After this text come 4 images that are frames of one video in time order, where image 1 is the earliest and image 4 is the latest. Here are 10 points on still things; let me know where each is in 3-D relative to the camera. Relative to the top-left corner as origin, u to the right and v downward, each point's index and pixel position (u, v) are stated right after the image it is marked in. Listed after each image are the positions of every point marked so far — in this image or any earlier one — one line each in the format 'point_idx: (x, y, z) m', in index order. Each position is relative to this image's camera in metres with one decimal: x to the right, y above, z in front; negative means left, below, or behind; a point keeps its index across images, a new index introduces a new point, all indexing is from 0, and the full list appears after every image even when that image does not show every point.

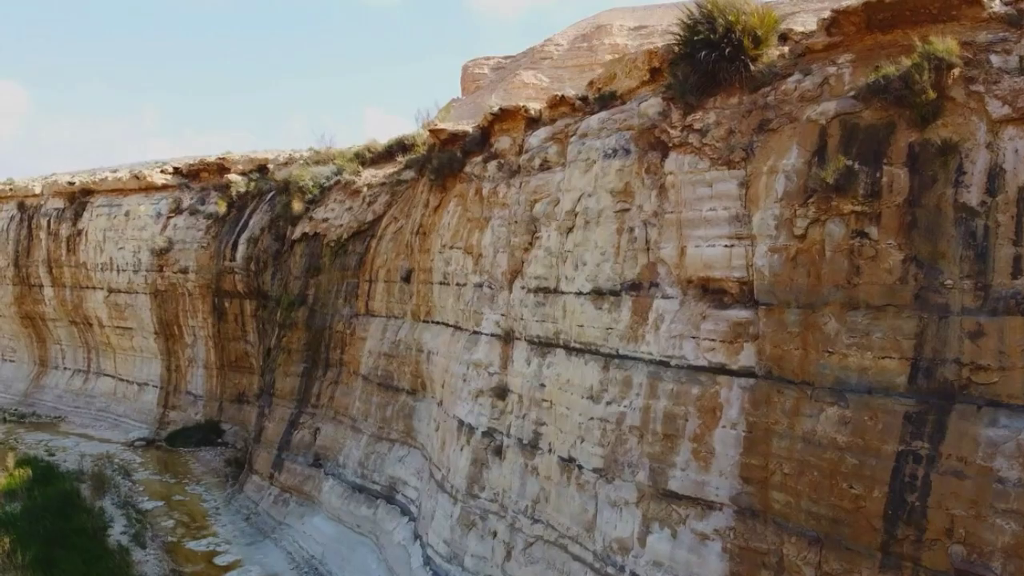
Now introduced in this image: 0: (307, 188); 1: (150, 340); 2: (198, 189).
0: (-2.9, +1.4, +12.9) m
1: (-6.5, -0.9, +16.2) m
2: (-5.6, +1.8, +16.2) m
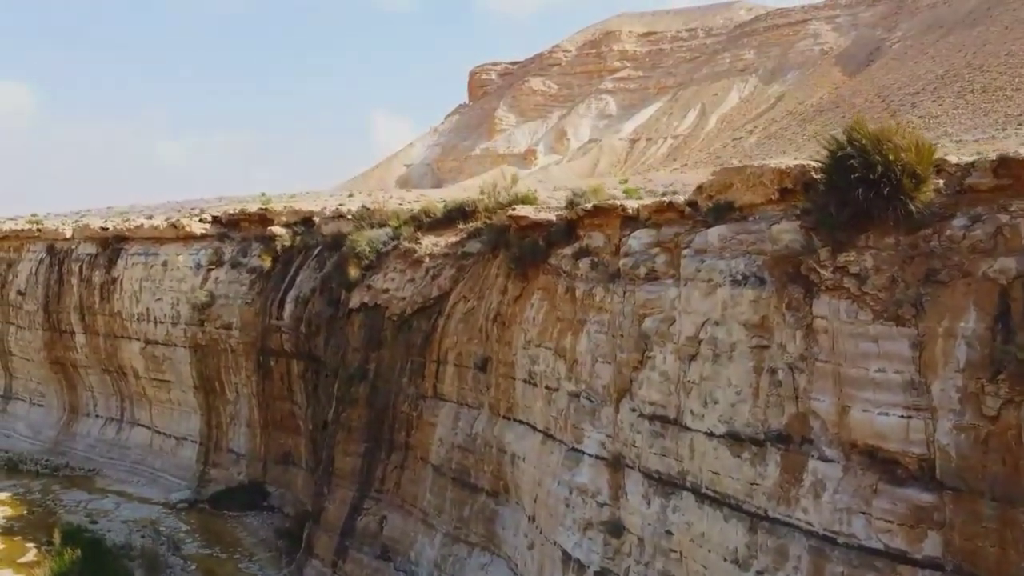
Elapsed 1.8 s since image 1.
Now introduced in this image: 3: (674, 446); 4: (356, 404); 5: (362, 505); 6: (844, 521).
0: (-2.1, +0.5, +12.5) m
1: (-5.6, -1.8, +15.8) m
2: (-4.8, +0.9, +15.8) m
3: (+1.1, -1.1, +6.3) m
4: (-1.9, -1.4, +11.3) m
5: (-1.8, -2.6, +10.7) m
6: (+1.9, -1.3, +5.1) m
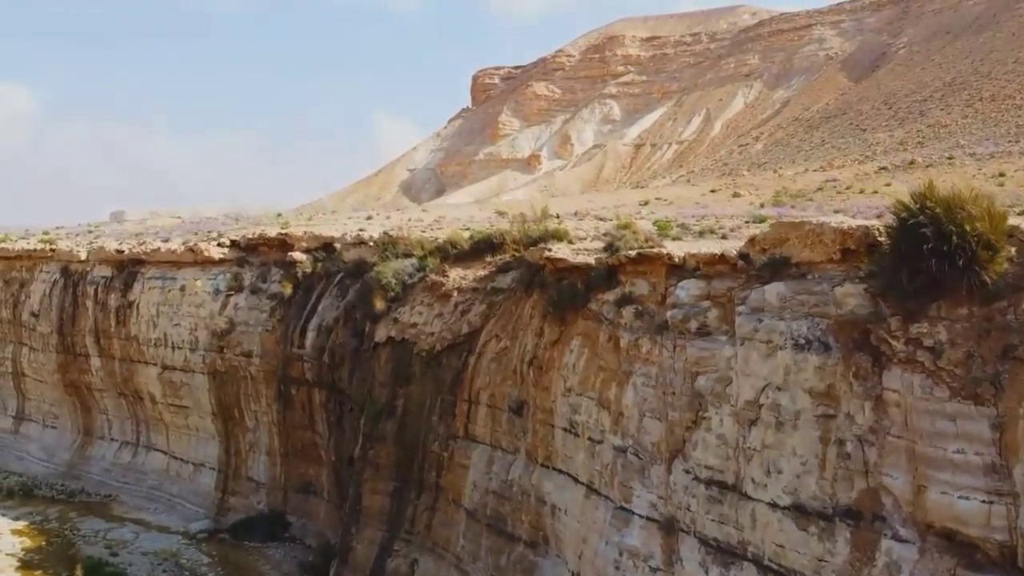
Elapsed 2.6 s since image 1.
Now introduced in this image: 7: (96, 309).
0: (-1.7, 0.0, +12.3) m
1: (-5.3, -2.3, +15.7) m
2: (-4.4, +0.4, +15.7) m
3: (+1.5, -1.5, +6.2) m
4: (-1.6, -1.9, +11.1) m
5: (-1.4, -3.0, +10.6) m
6: (+2.2, -1.7, +5.0) m
7: (-8.0, -0.4, +17.4) m
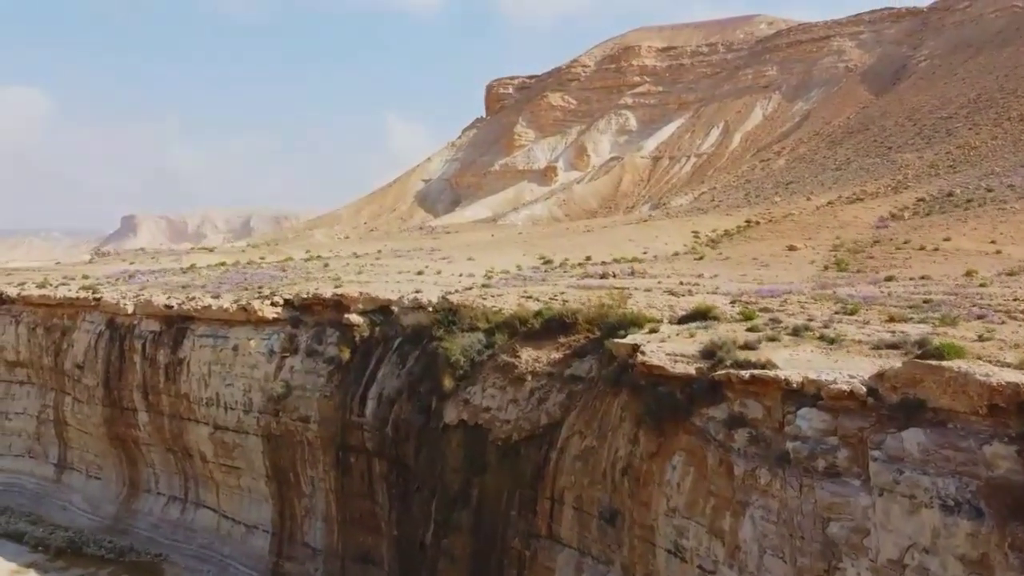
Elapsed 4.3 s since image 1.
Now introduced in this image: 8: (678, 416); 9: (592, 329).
0: (-0.7, -1.0, +12.2) m
1: (-4.3, -3.3, +15.5) m
2: (-3.4, -0.6, +15.5) m
3: (+2.4, -2.6, +6.0) m
4: (-0.6, -2.9, +11.0) m
5: (-0.5, -4.0, +10.4) m
6: (+3.1, -2.8, +4.8) m
7: (-7.0, -1.4, +17.3) m
8: (+1.5, -1.2, +8.6) m
9: (+1.0, -0.5, +11.3) m
